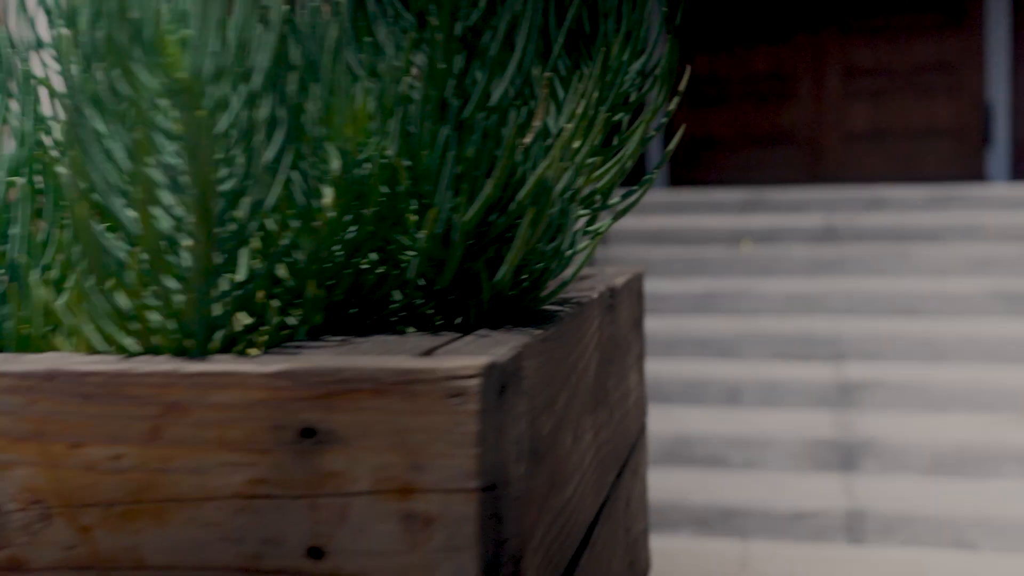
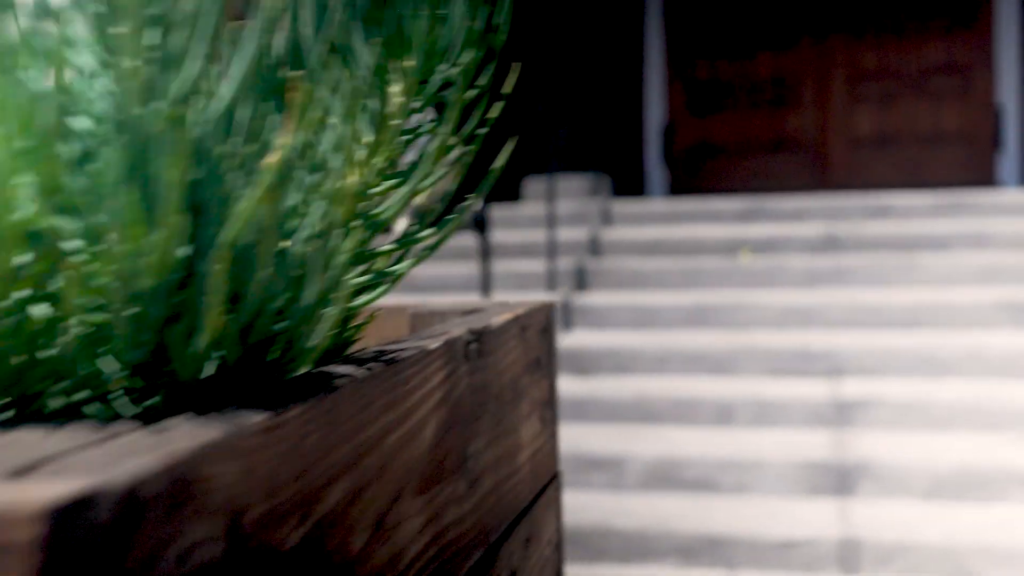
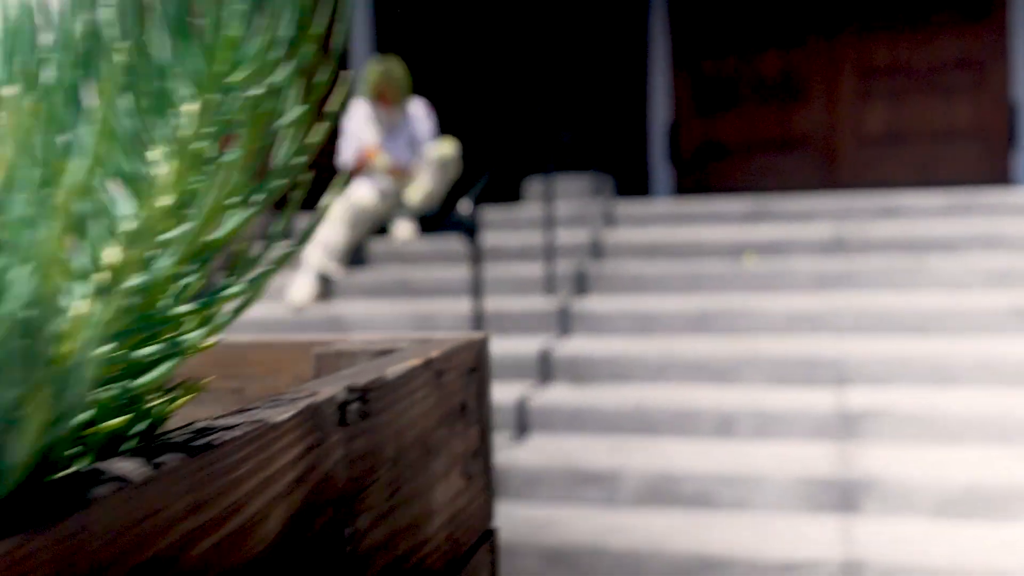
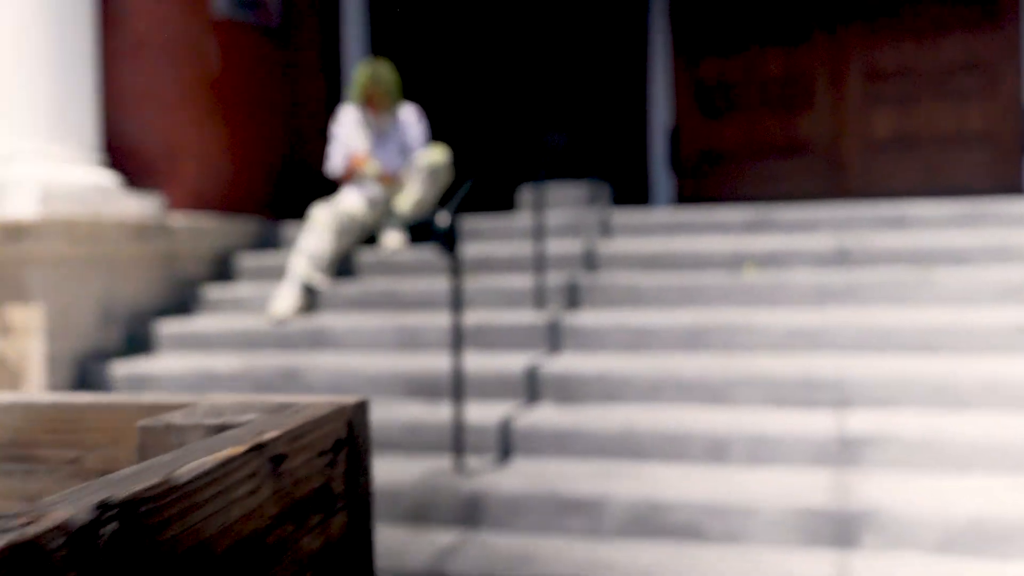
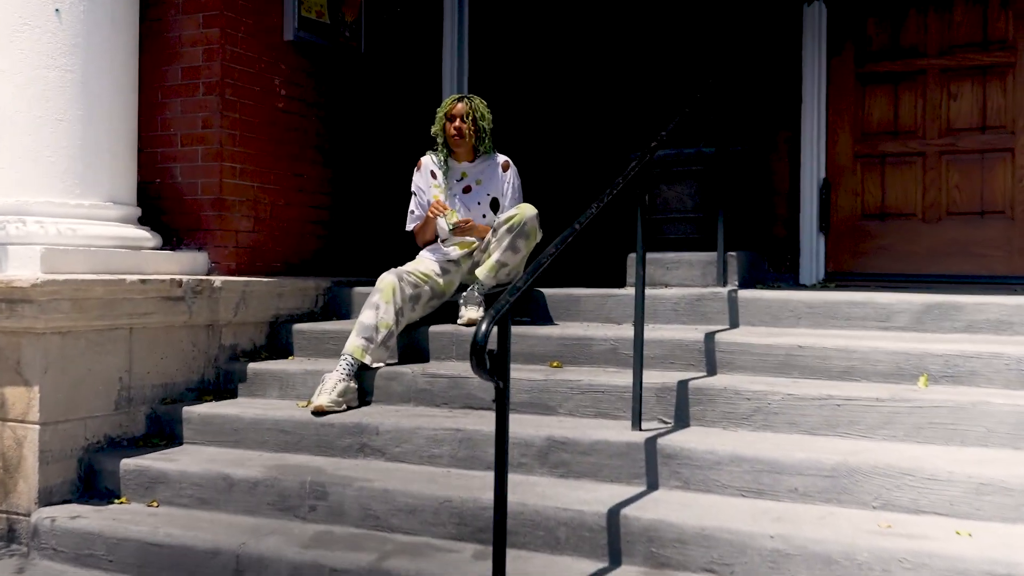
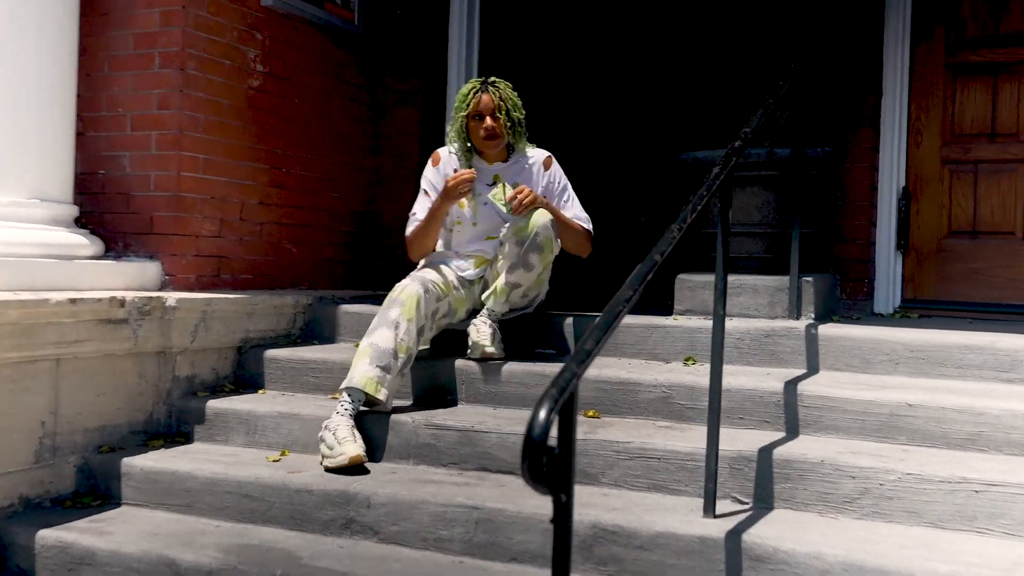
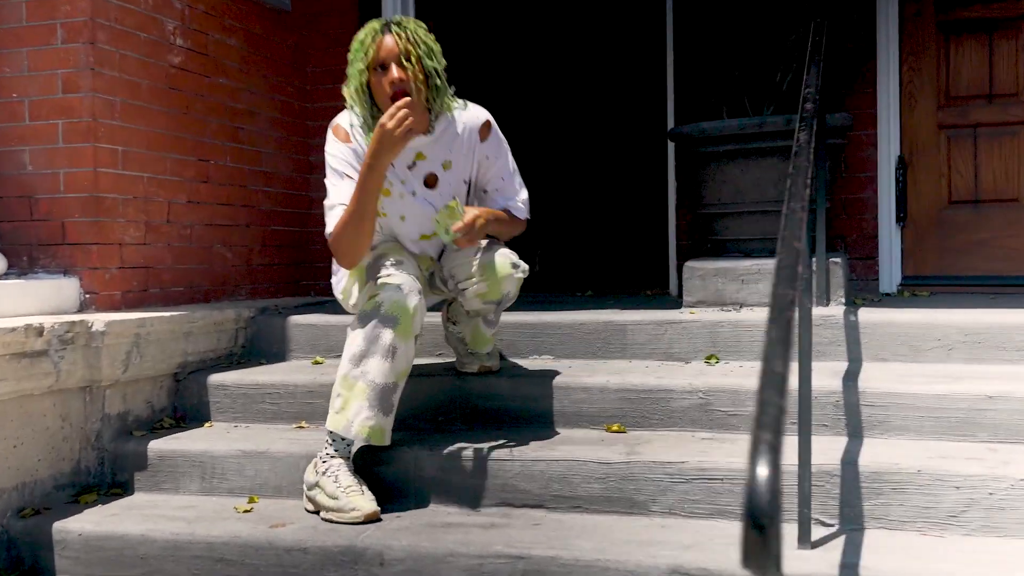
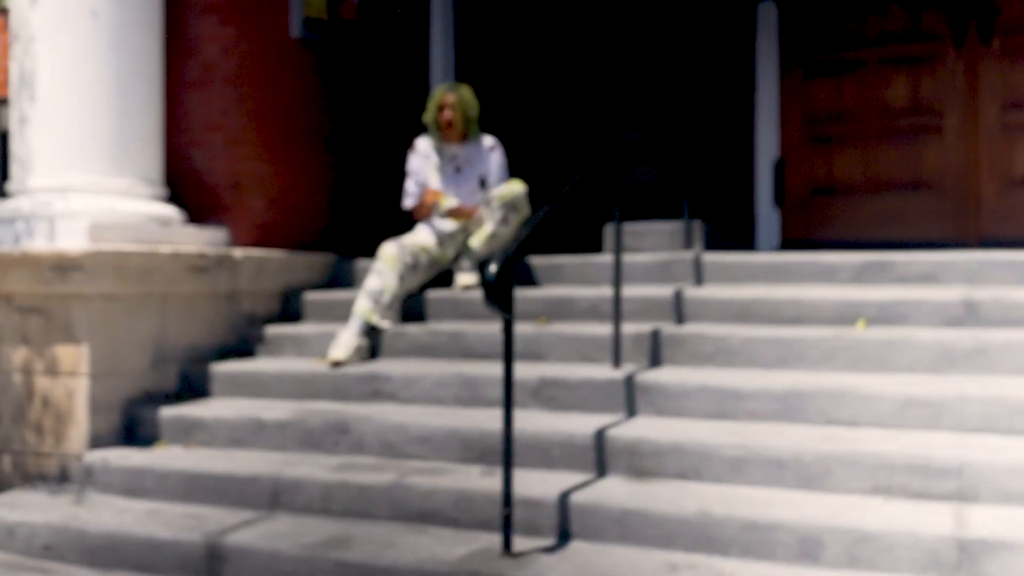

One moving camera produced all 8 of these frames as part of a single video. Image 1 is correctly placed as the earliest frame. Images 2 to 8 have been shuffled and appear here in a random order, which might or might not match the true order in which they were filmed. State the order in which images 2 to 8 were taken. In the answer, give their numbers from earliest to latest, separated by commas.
2, 3, 4, 8, 5, 6, 7
